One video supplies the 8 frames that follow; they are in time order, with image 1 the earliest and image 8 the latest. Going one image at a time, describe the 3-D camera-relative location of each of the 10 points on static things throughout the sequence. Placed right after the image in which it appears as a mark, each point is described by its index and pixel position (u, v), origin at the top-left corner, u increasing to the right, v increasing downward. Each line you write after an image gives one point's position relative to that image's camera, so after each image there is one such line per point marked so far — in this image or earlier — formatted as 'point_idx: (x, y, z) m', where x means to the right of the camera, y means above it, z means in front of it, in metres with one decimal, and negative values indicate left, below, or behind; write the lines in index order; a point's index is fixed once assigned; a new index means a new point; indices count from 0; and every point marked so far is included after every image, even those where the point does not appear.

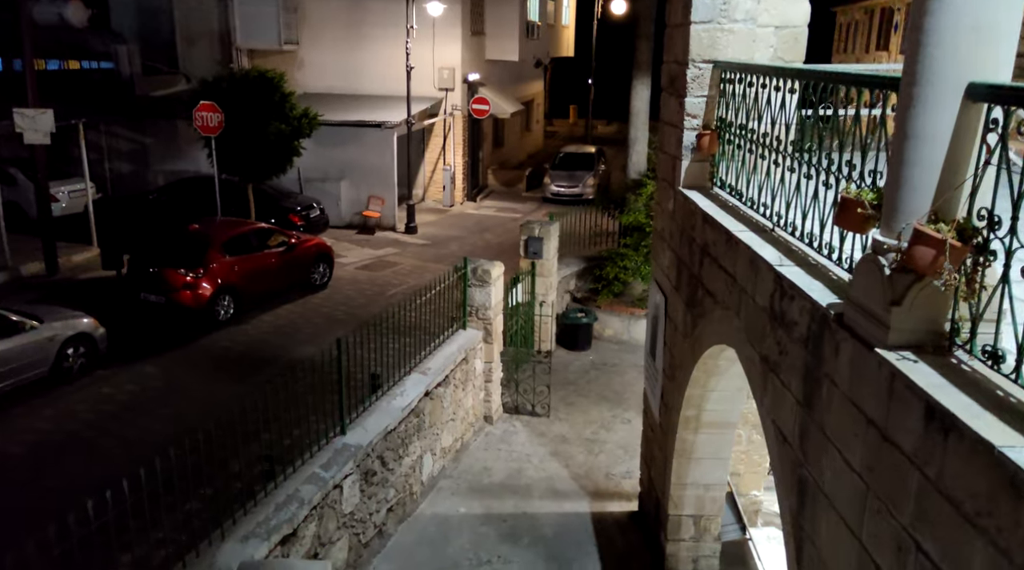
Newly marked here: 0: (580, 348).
0: (+0.9, -0.8, +11.8) m
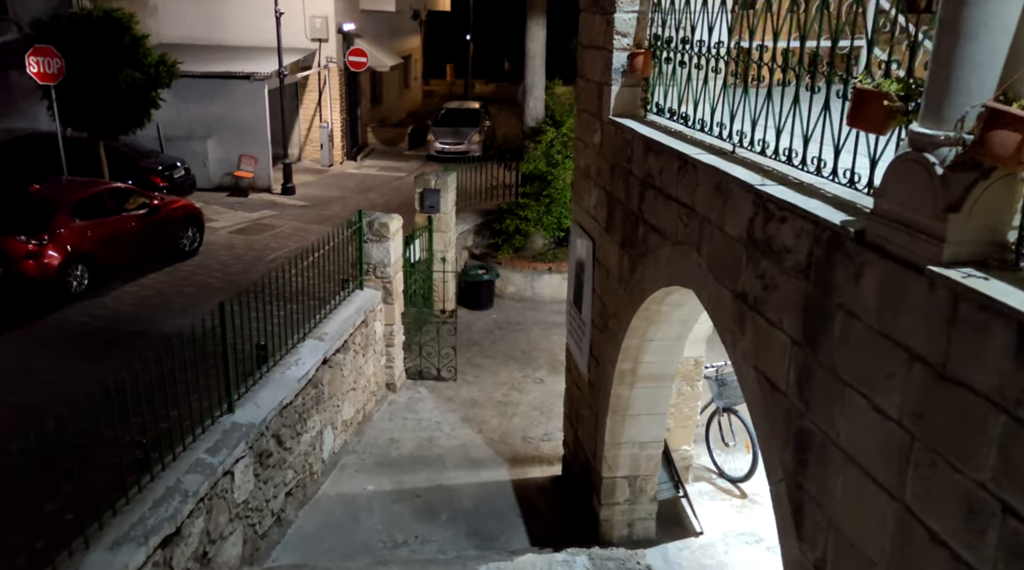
0: (-0.3, -0.3, +11.1) m
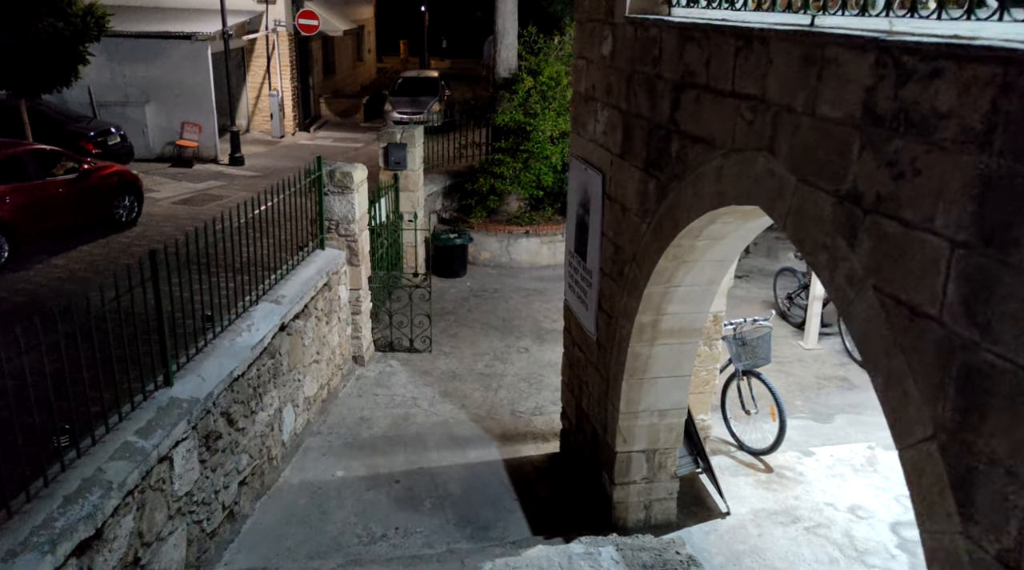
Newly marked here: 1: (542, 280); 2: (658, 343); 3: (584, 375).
0: (-0.6, +0.1, +10.1) m
1: (+0.3, +0.1, +10.1) m
2: (+0.8, -0.3, +4.9) m
3: (+0.5, -0.6, +5.6) m
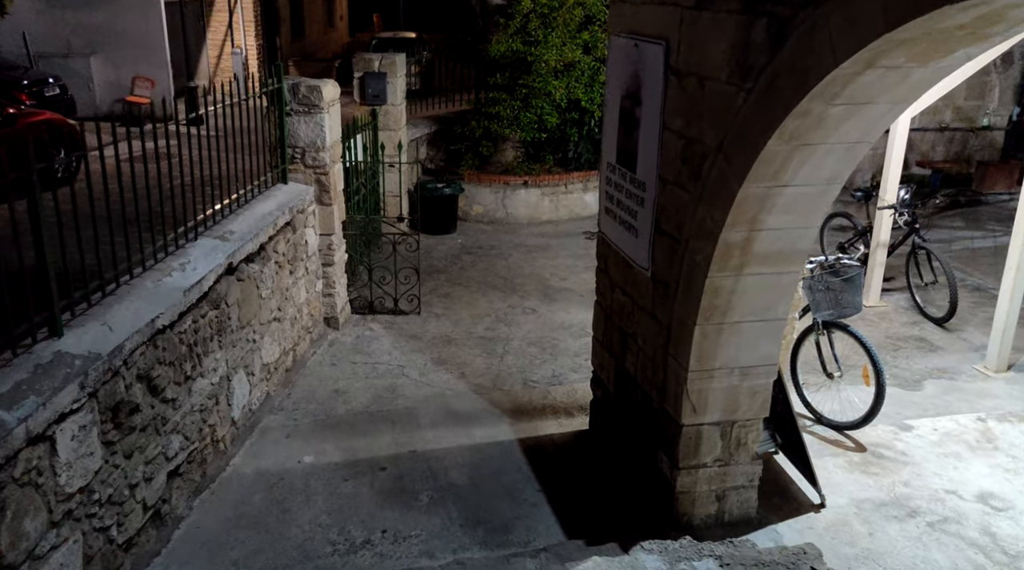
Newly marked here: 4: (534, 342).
0: (-0.6, +0.5, +8.7) m
1: (+0.3, +0.5, +8.7) m
2: (+0.9, 0.0, +3.5) m
3: (+0.6, -0.2, +4.2) m
4: (+0.2, -0.4, +6.2) m
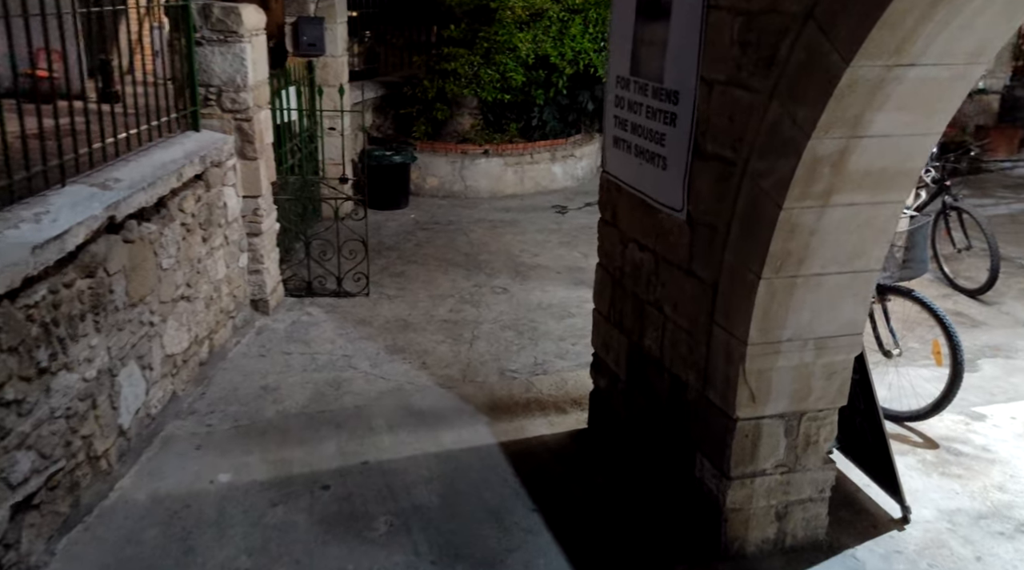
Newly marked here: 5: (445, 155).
0: (-1.0, +0.7, +7.6) m
1: (0.0, +0.6, +7.6) m
2: (+0.9, +0.2, +2.5) m
3: (+0.5, 0.0, +3.2) m
4: (0.0, -0.2, +5.1) m
5: (-0.6, +1.2, +7.9) m
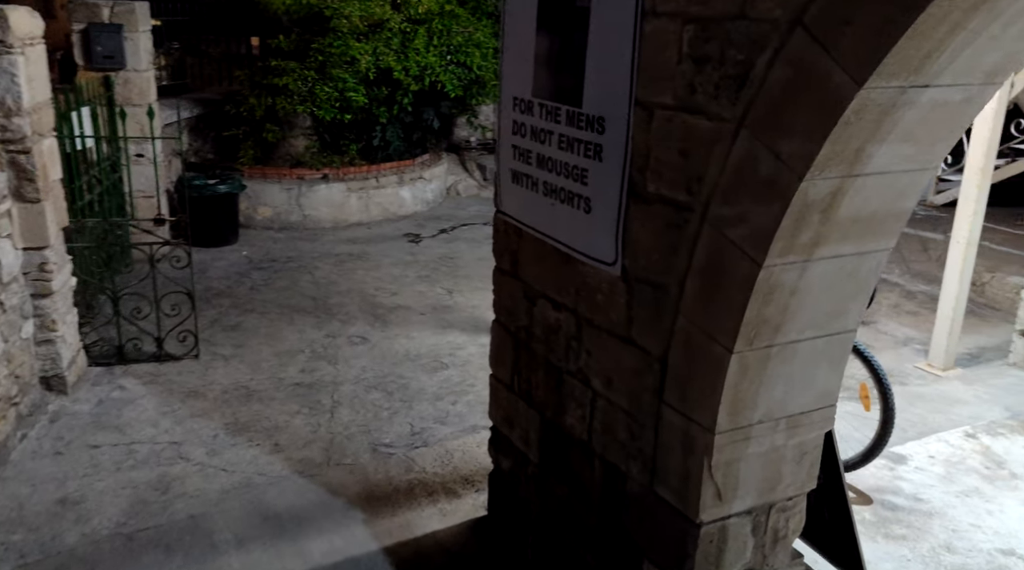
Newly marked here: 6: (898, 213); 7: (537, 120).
0: (-2.1, +0.3, +6.6) m
1: (-1.2, +0.3, +6.9) m
2: (+0.7, +0.1, +2.0) m
3: (+0.2, -0.2, +2.6) m
4: (-0.7, -0.5, +4.4) m
5: (-1.8, +0.8, +7.1) m
6: (+0.9, +0.2, +2.1) m
7: (+0.1, +0.5, +2.6) m
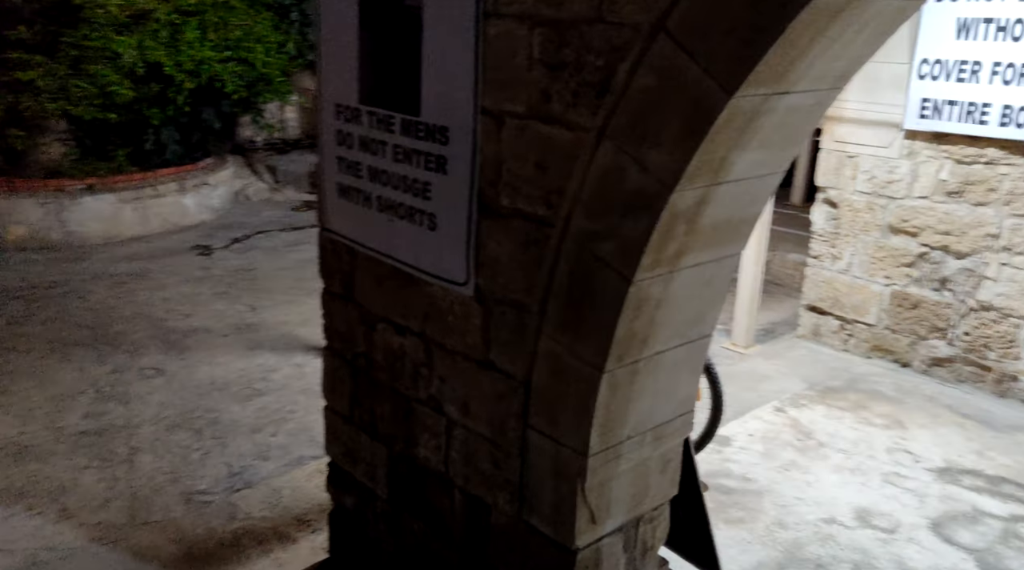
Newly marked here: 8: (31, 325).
0: (-3.5, +0.1, +5.8) m
1: (-2.6, +0.2, +6.2) m
2: (+0.4, 0.0, +2.0) m
3: (-0.2, -0.3, +2.4) m
4: (-1.5, -0.6, +3.9) m
5: (-3.3, +0.6, +6.2) m
6: (+0.6, +0.2, +2.0) m
7: (-0.4, +0.4, +2.4) m
8: (-2.7, -0.2, +5.0) m
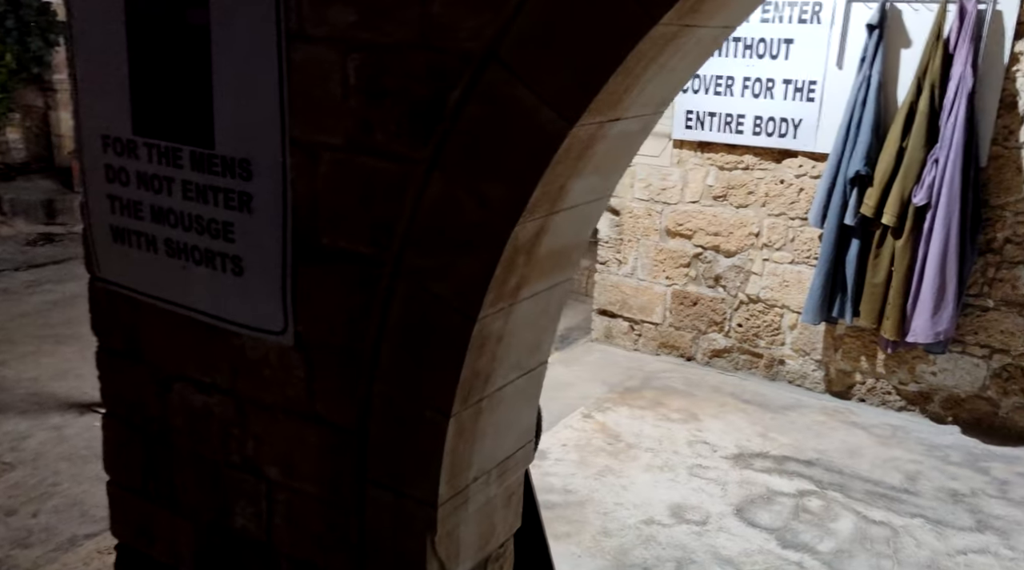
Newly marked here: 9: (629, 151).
0: (-4.7, -0.3, +4.5) m
1: (-4.0, -0.2, +5.2) m
2: (0.0, 0.0, +1.9) m
3: (-0.7, -0.4, +2.2) m
4: (-2.2, -0.8, +3.3) m
5: (-4.7, +0.2, +5.0) m
6: (+0.2, +0.1, +2.0) m
7: (-0.9, +0.3, +2.1) m
8: (-3.7, -0.5, +4.0) m
9: (+0.2, +0.3, +1.9) m
